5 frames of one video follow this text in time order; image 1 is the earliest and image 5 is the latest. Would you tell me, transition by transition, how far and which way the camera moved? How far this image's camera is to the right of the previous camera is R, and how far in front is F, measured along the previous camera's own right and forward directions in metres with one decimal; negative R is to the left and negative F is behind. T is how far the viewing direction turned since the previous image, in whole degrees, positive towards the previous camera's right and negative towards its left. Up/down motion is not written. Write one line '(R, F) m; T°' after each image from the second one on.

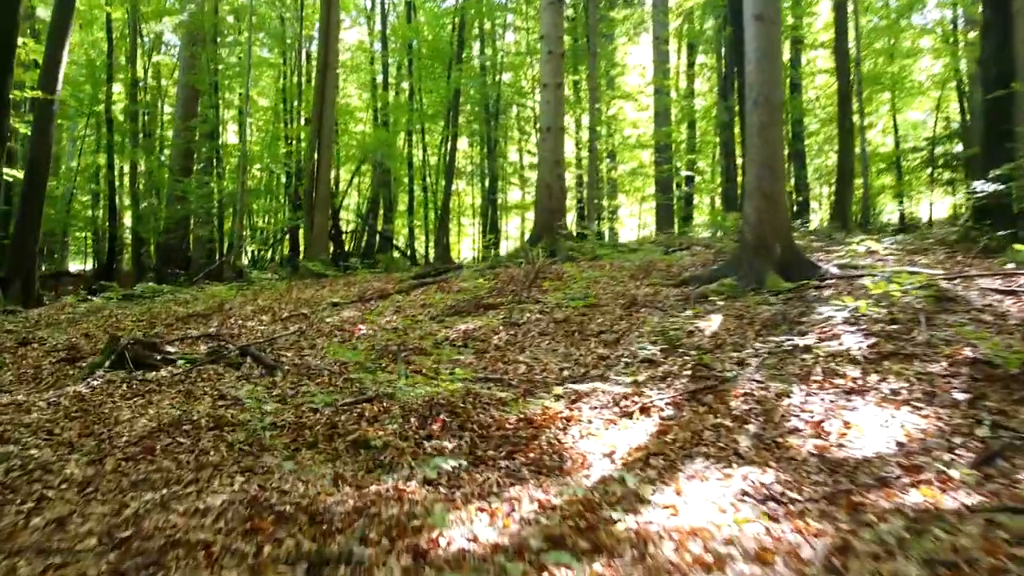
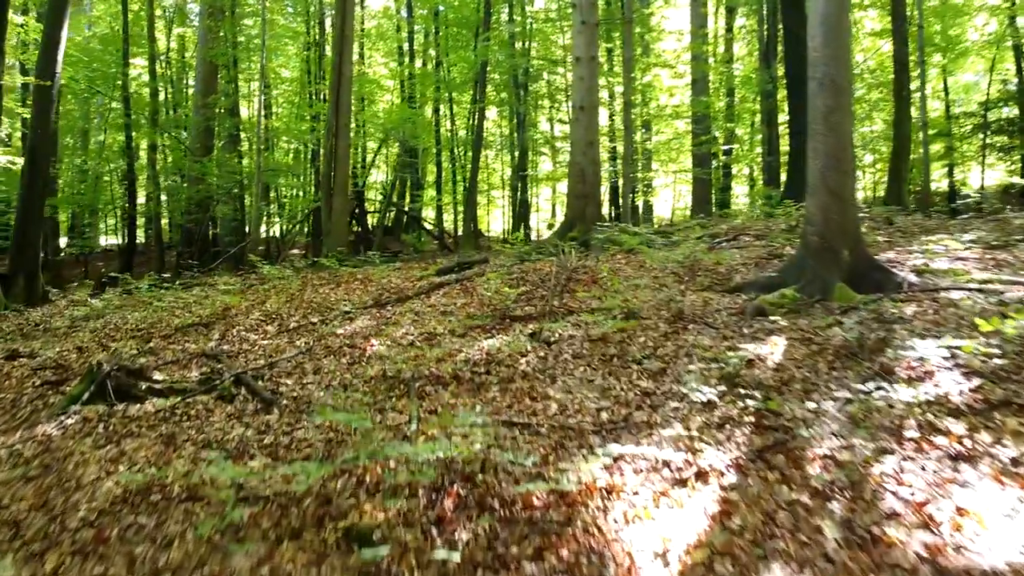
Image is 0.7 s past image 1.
(0.0, +0.9) m; -2°
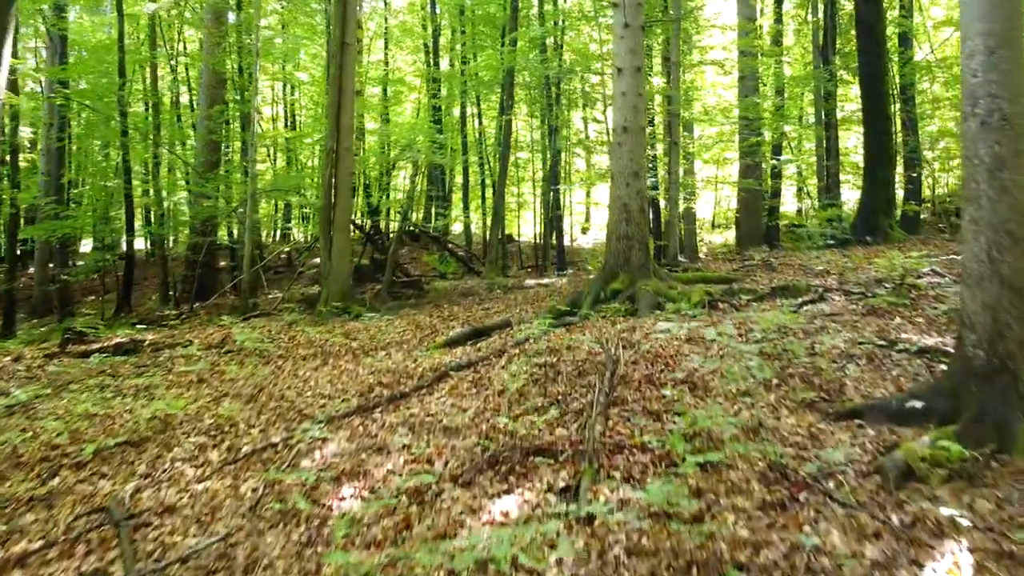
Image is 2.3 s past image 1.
(+0.1, +2.2) m; -2°
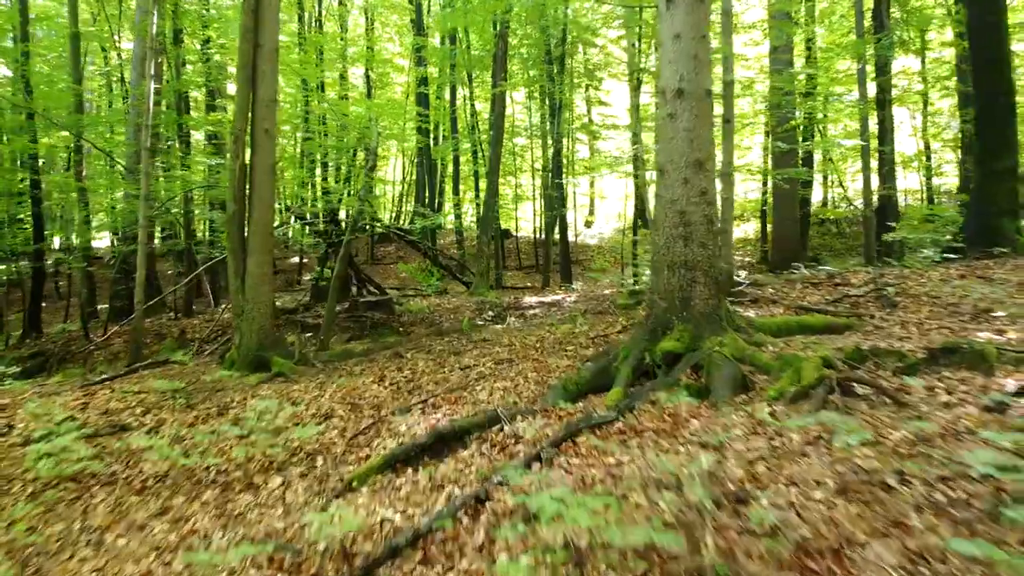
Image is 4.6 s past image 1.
(+0.1, +3.8) m; 0°
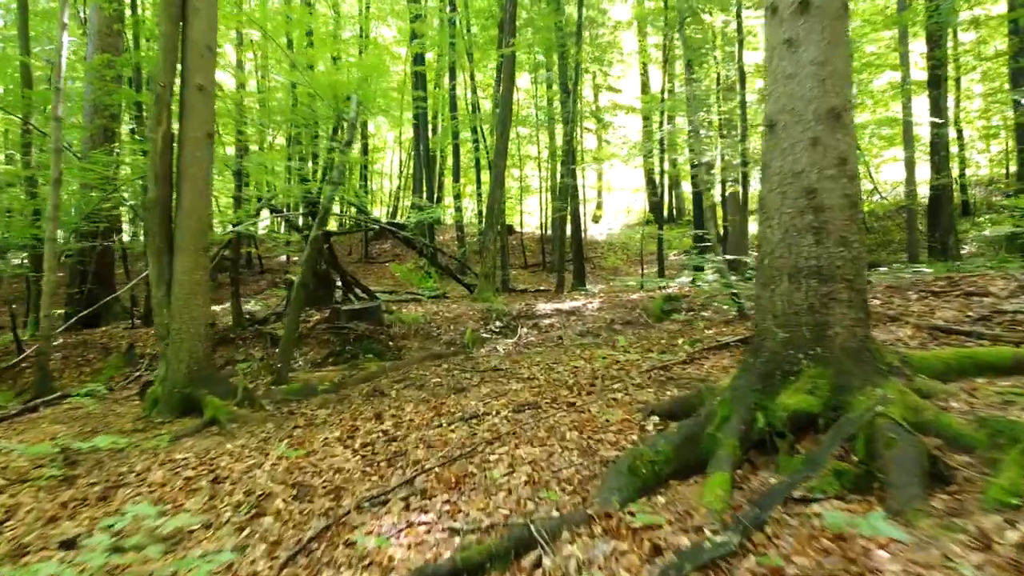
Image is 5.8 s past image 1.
(-0.2, +2.3) m; 0°
